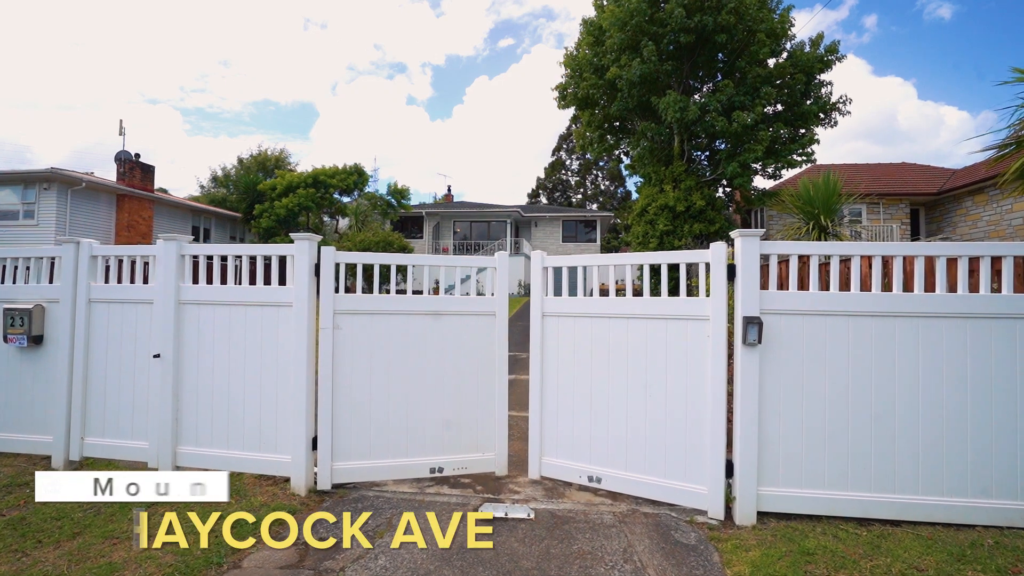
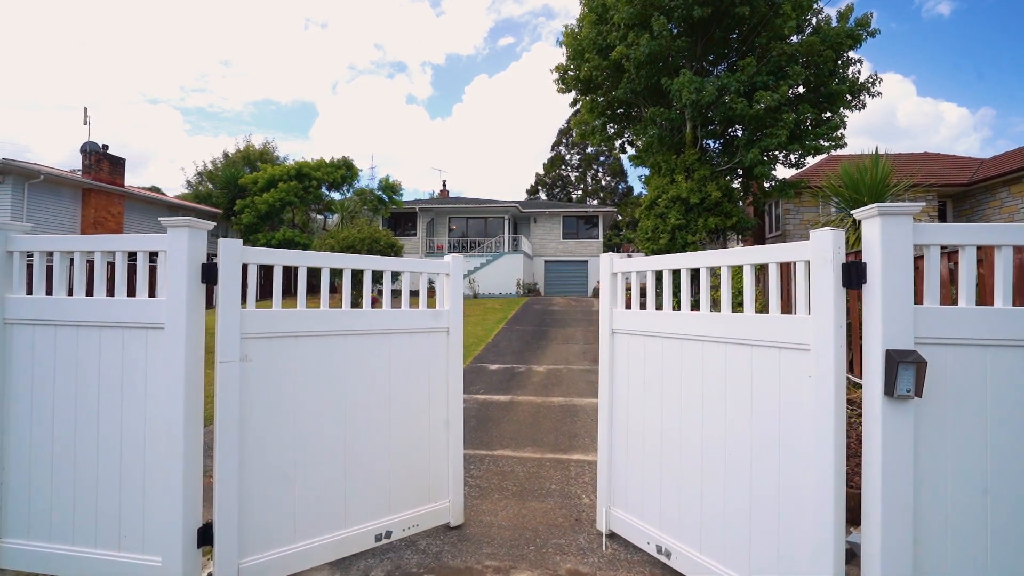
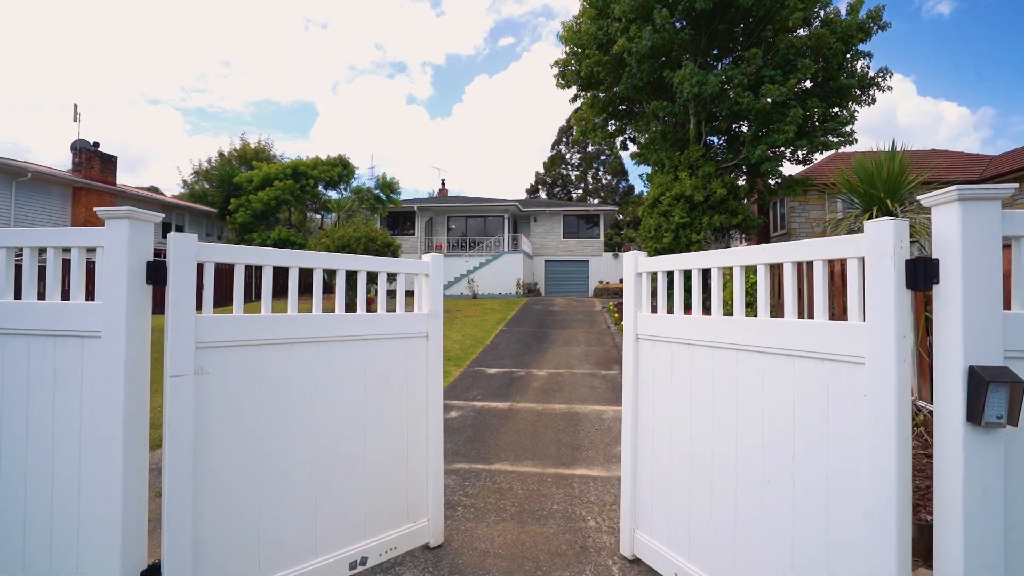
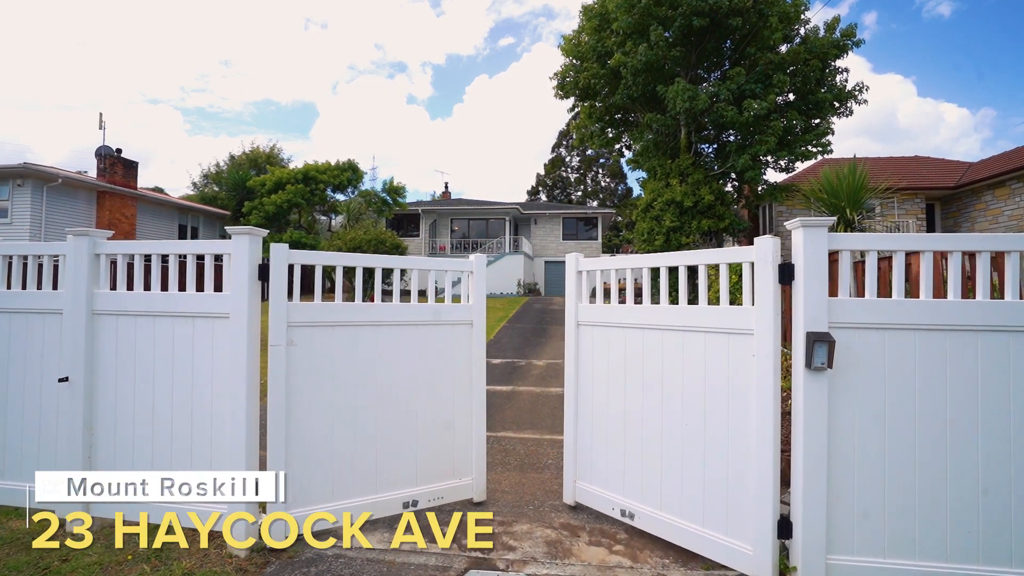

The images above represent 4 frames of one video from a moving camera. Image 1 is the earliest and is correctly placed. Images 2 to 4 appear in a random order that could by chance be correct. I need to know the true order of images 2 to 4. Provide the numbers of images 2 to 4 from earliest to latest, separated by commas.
4, 2, 3
